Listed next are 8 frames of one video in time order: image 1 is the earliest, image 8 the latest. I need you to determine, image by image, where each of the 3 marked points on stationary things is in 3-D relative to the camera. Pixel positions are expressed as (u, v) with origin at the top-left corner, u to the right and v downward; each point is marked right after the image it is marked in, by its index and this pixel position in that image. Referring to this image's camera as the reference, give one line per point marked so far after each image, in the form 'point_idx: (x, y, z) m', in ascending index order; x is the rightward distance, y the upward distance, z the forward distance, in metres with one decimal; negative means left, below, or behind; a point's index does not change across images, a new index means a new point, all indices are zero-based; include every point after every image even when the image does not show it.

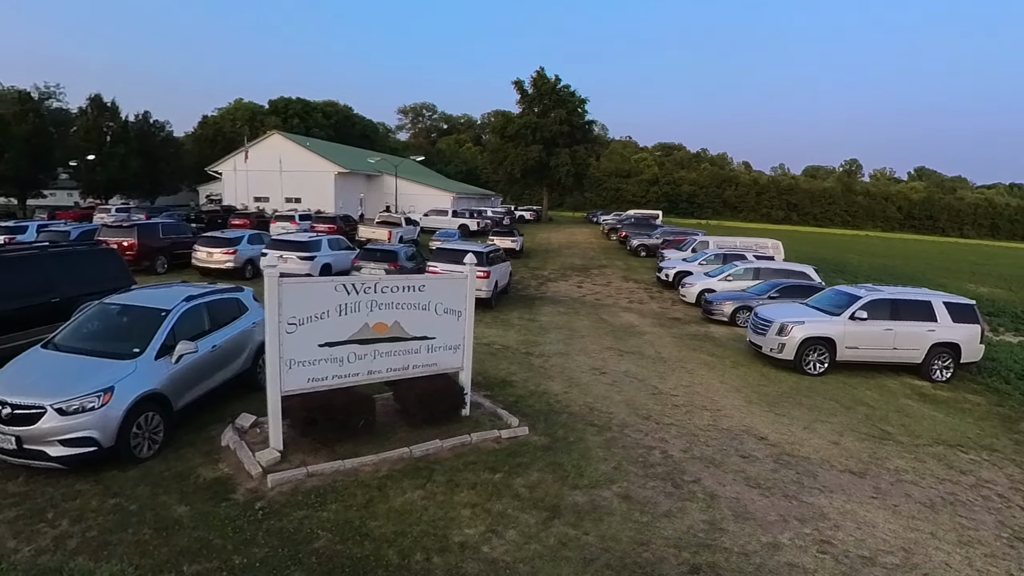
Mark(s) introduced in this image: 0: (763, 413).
0: (+14.8, -7.1, +8.8) m
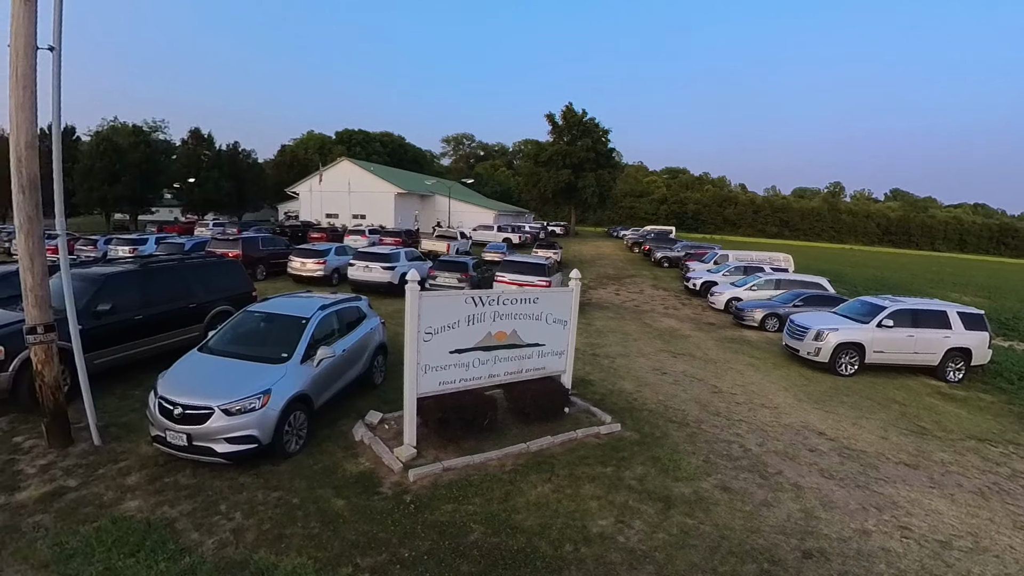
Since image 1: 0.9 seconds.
0: (+19.4, -7.6, +9.6) m
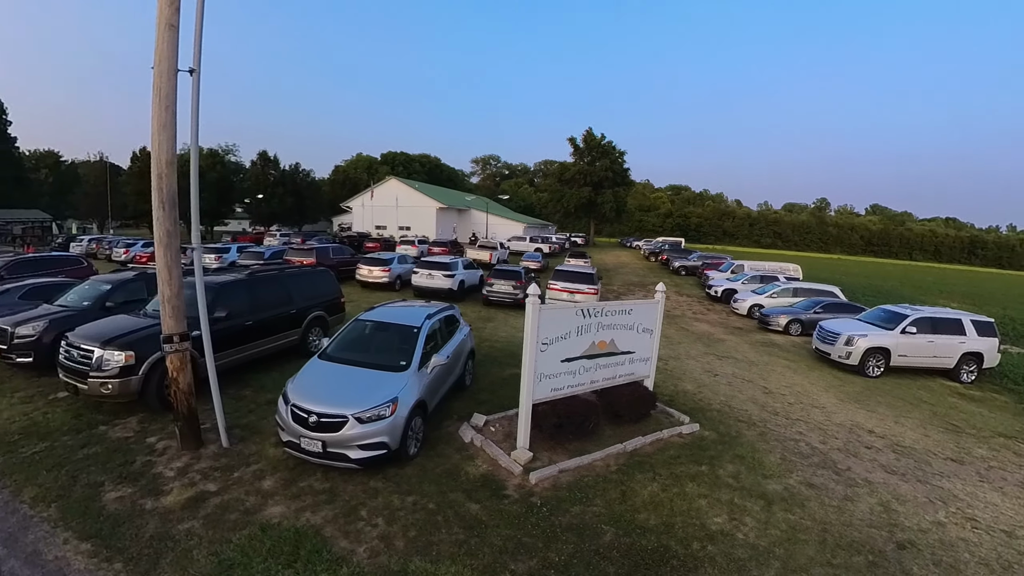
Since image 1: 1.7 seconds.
0: (+23.6, -8.1, +10.2) m
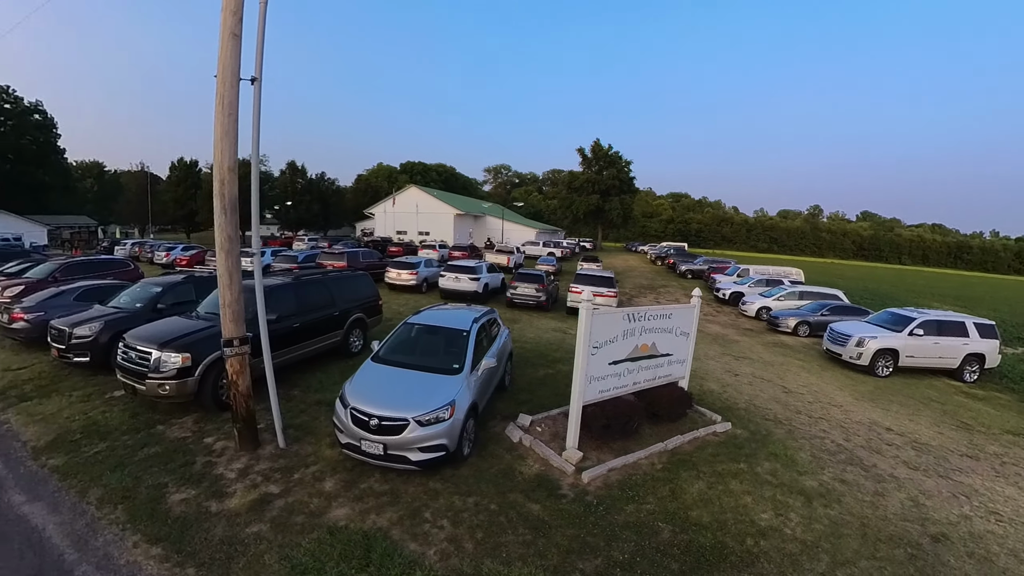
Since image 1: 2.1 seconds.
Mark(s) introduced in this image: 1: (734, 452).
0: (+25.5, -8.3, +10.6) m
1: (+10.6, -7.9, +7.2) m
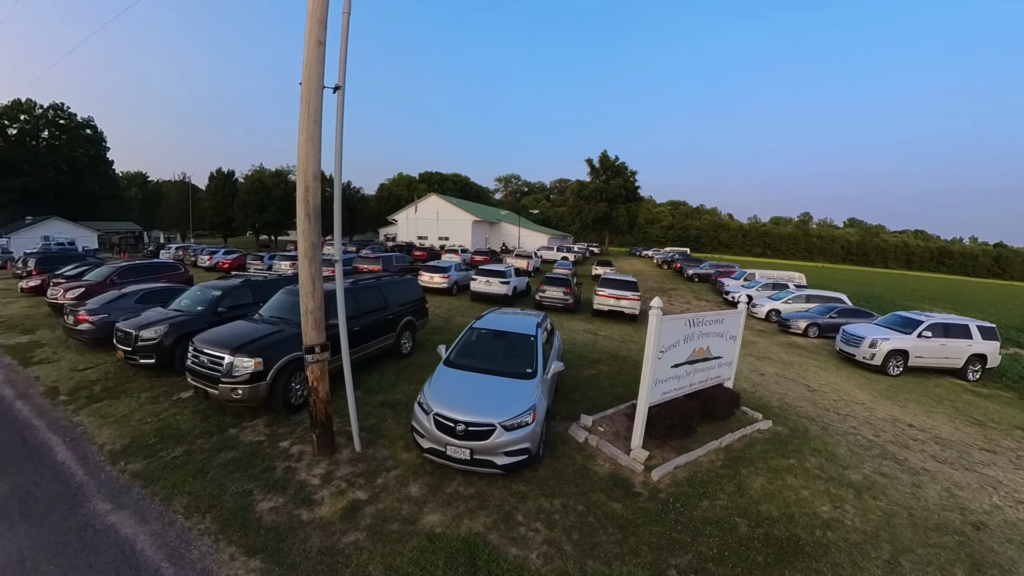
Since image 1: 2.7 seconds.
0: (+28.1, -8.5, +11.2) m
1: (+13.4, -8.0, +7.5) m
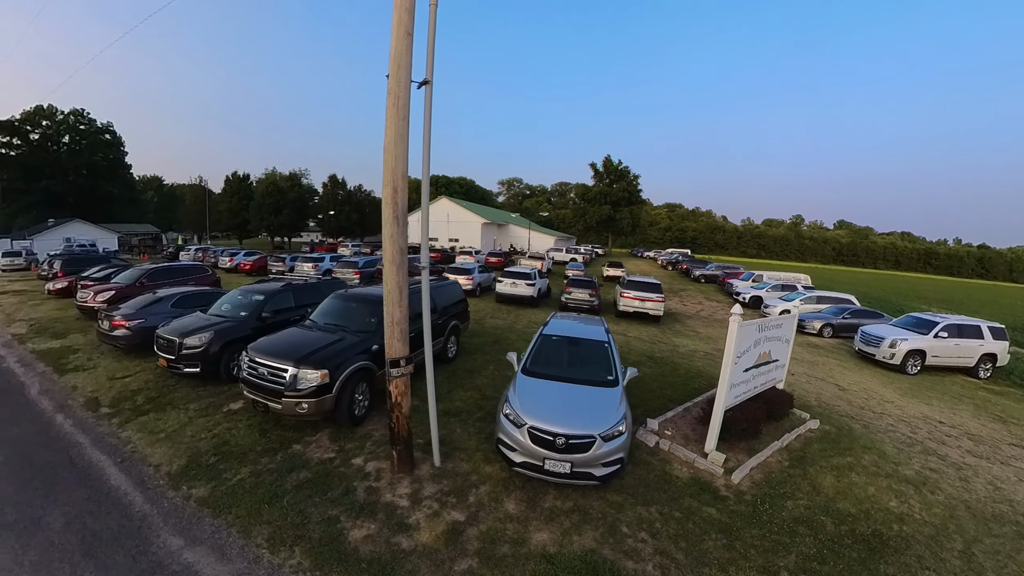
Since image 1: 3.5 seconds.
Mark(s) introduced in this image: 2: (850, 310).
0: (+31.1, -8.6, +11.5) m
1: (+16.3, -8.1, +7.6) m
2: (+39.2, -2.4, +17.6) m
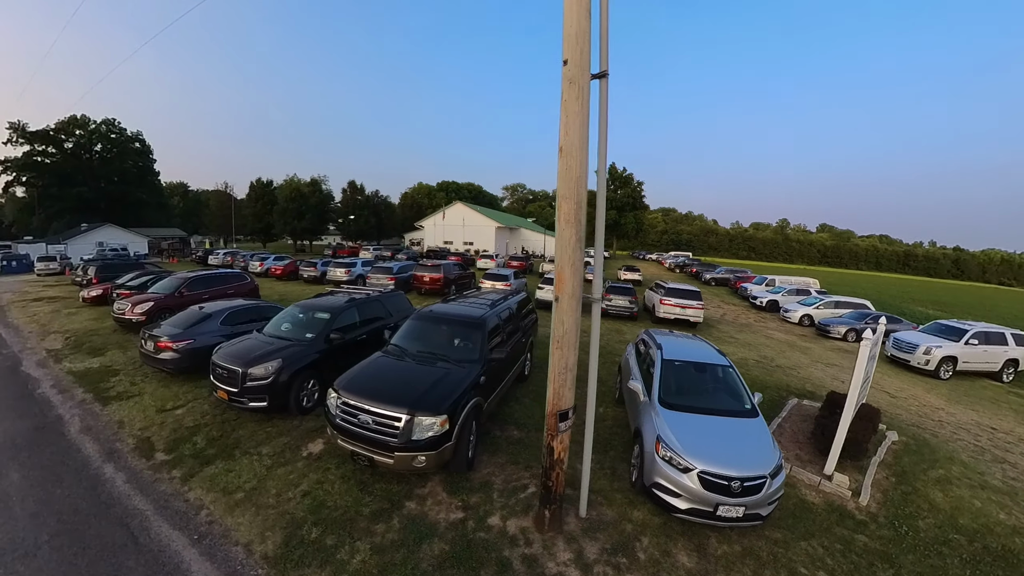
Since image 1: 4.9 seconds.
0: (+35.2, -9.2, +11.8) m
1: (+20.6, -8.6, +7.6) m
2: (+43.2, -3.2, +18.2) m
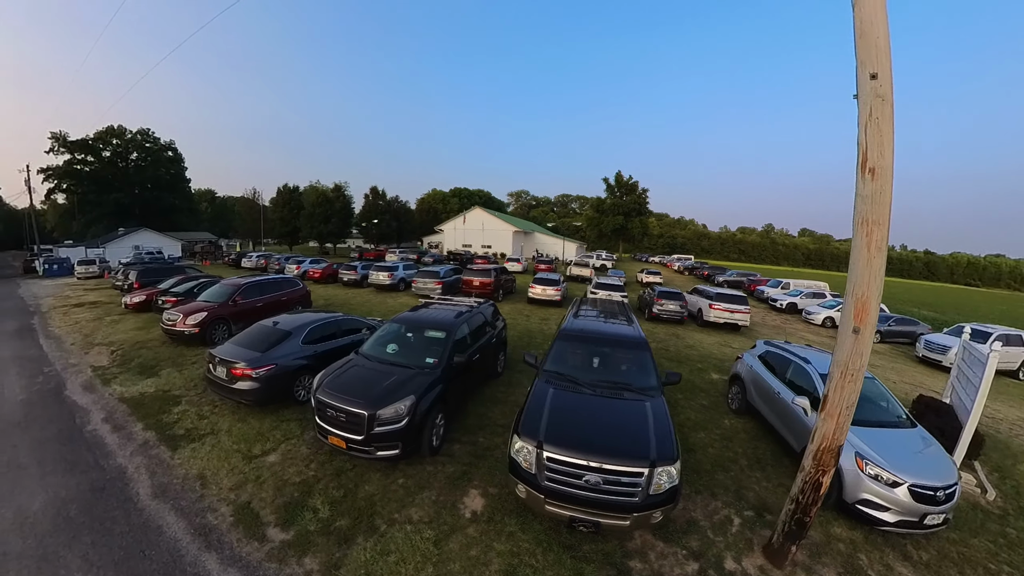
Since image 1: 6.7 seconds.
0: (+40.3, -9.5, +12.4) m
1: (+25.9, -8.8, +7.6) m
2: (+48.1, -3.5, +19.1) m
